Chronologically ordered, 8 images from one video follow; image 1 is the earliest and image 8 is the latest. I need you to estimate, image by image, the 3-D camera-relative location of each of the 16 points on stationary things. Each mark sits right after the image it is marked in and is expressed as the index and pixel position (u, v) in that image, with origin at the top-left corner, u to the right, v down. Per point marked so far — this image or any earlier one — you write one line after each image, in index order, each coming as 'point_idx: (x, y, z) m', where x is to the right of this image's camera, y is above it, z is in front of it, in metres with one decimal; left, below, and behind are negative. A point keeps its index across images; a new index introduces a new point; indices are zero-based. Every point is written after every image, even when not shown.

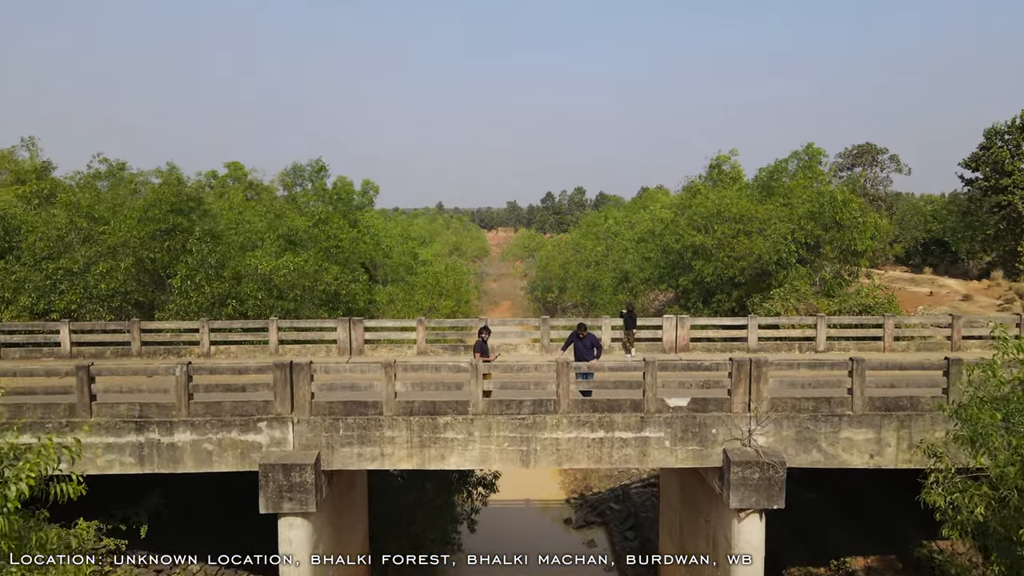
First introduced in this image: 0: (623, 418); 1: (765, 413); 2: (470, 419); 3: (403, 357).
0: (+1.5, -1.8, +10.4) m
1: (+3.5, -1.7, +10.3) m
2: (-0.6, -1.8, +10.4) m
3: (-2.1, -1.4, +14.5) m
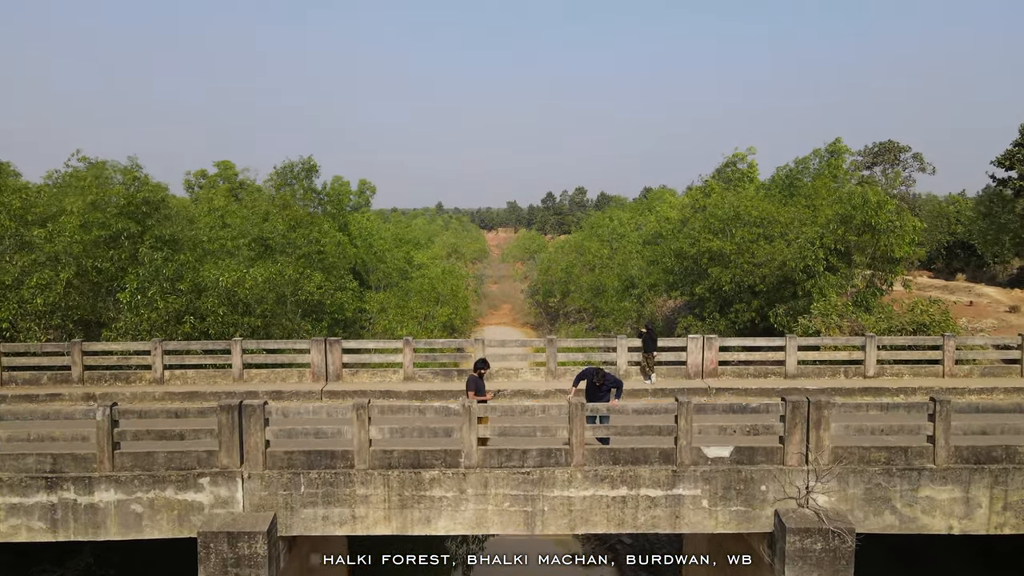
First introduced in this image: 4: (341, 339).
0: (+1.6, -2.1, +8.4) m
1: (+3.5, -2.0, +8.4) m
2: (-0.6, -2.1, +8.4) m
3: (-2.1, -1.6, +12.5) m
4: (-2.9, -0.9, +12.6) m
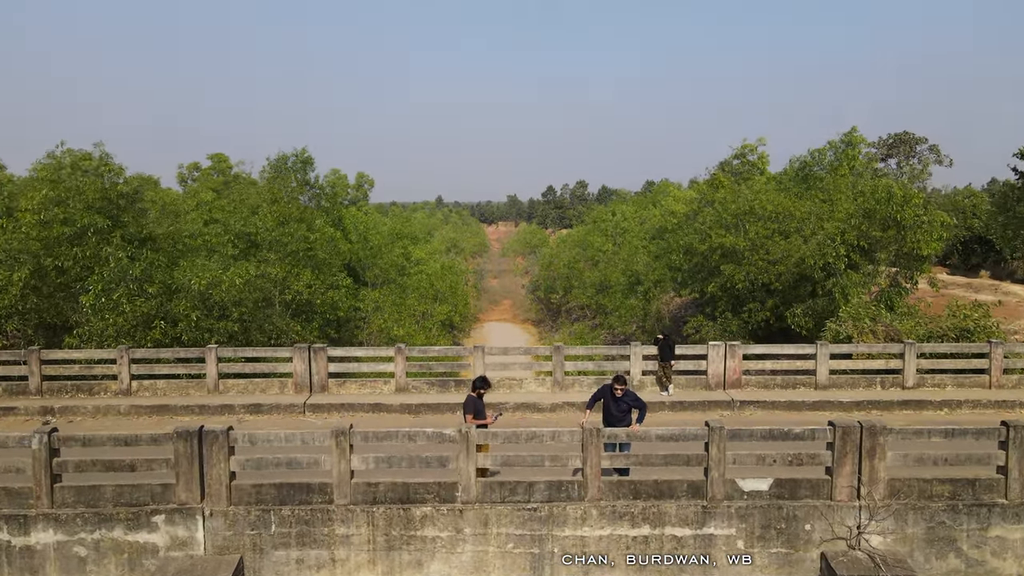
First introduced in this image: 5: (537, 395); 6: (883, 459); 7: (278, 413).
0: (+1.6, -2.1, +7.2) m
1: (+3.6, -2.1, +7.2) m
2: (-0.5, -2.2, +7.2) m
3: (-2.1, -1.7, +11.4) m
4: (-2.9, -0.9, +11.5) m
5: (+0.4, -1.6, +11.4) m
6: (+3.6, -1.6, +7.2) m
7: (-3.5, -1.9, +11.1) m
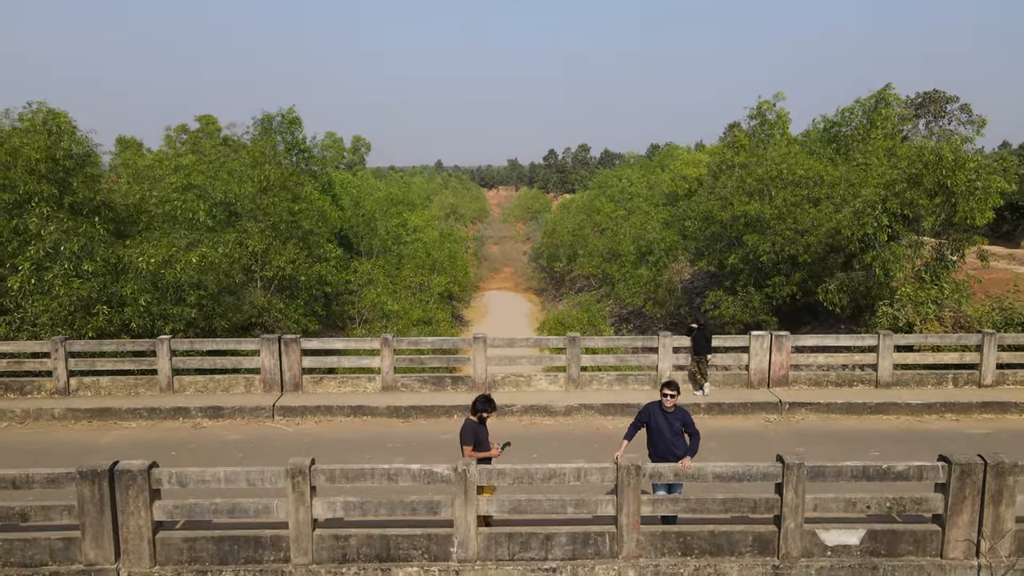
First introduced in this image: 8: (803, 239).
0: (+1.7, -2.1, +5.5) m
1: (+3.7, -2.0, +5.5) m
2: (-0.4, -2.1, +5.5) m
3: (-2.0, -1.4, +9.7) m
4: (-2.8, -0.6, +9.7) m
5: (+0.5, -1.4, +9.7) m
6: (+3.7, -1.6, +5.5) m
7: (-3.4, -1.6, +9.3) m
8: (+7.4, +1.3, +18.9) m
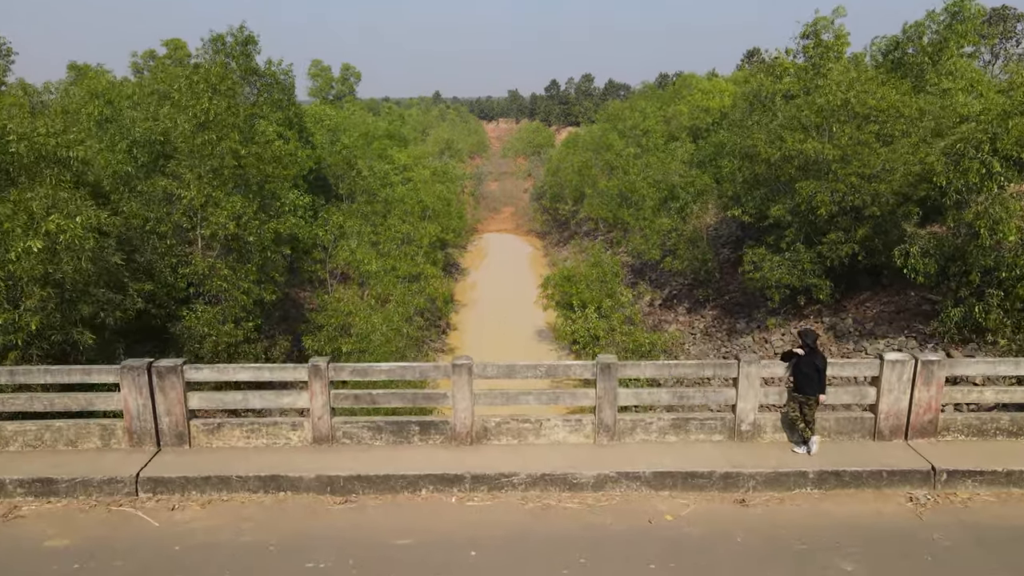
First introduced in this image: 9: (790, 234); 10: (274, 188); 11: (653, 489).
0: (+1.7, -2.4, +2.2) m
1: (+3.7, -2.4, +2.2) m
2: (-0.4, -2.5, +2.2) m
3: (-2.0, -1.4, +6.2) m
4: (-2.8, -0.6, +6.2) m
5: (+0.5, -1.4, +6.3) m
6: (+3.7, -2.0, +2.1) m
7: (-3.4, -1.7, +5.9) m
8: (+7.4, +2.1, +15.2) m
9: (+6.5, +1.2, +17.2) m
10: (-5.4, +2.3, +17.0) m
11: (+1.1, -1.6, +6.1) m
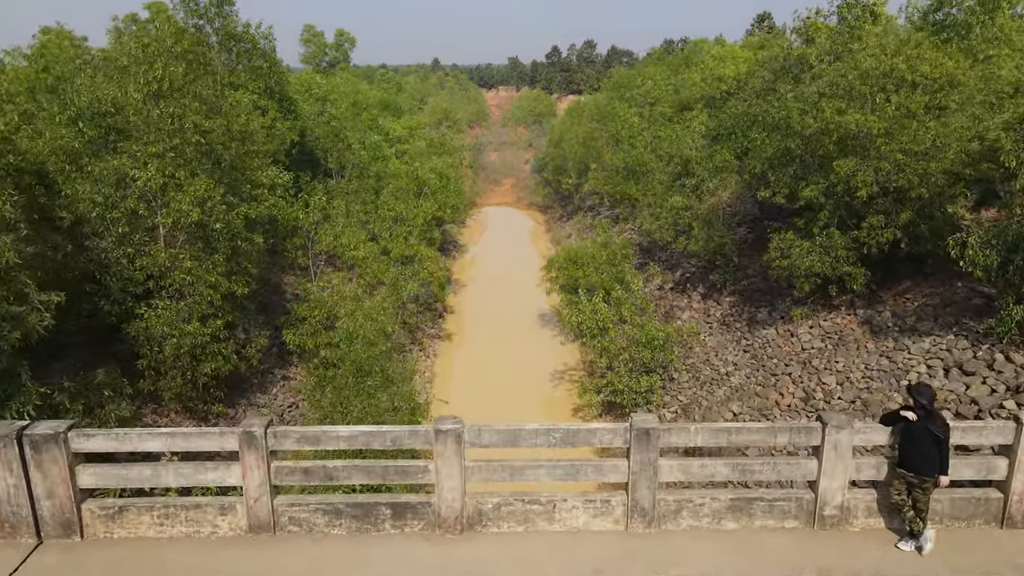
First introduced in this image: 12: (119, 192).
0: (+1.7, -2.8, +0.6) m
1: (+3.7, -2.8, +0.6) m
2: (-0.4, -2.9, +0.6) m
3: (-2.0, -1.6, +4.6) m
4: (-2.7, -0.9, +4.5) m
5: (+0.5, -1.6, +4.6) m
6: (+3.7, -2.4, +0.5) m
7: (-3.4, -1.9, +4.3) m
8: (+7.4, +2.2, +13.4) m
9: (+6.5, +1.5, +15.4) m
10: (-5.4, +2.5, +15.2) m
11: (+1.2, -1.9, +4.4) m
12: (-6.5, +1.6, +12.2) m
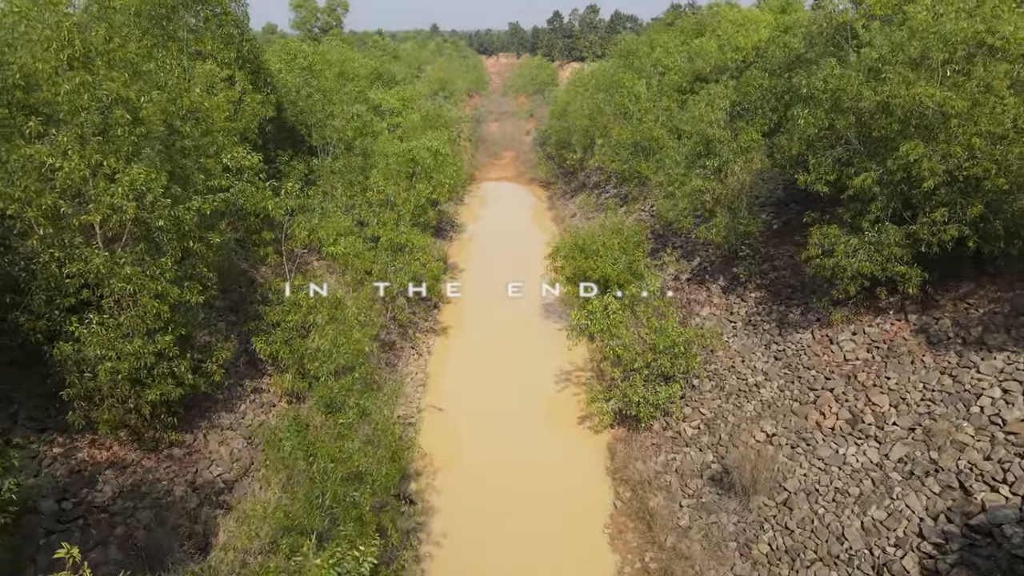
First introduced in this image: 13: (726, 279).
0: (+1.7, -3.5, -1.4) m
1: (+3.7, -3.5, -1.4) m
2: (-0.4, -3.5, -1.4) m
3: (-1.9, -2.2, +2.6) m
4: (-2.7, -1.4, +2.5) m
5: (+0.5, -2.1, +2.6) m
6: (+3.7, -3.1, -1.5) m
7: (-3.3, -2.4, +2.3) m
8: (+7.5, +2.0, +11.3) m
9: (+6.5, +1.4, +13.3) m
10: (-5.3, +2.4, +13.0) m
11: (+1.2, -2.4, +2.4) m
12: (-6.4, +1.4, +10.1) m
13: (+5.7, +0.2, +19.9) m
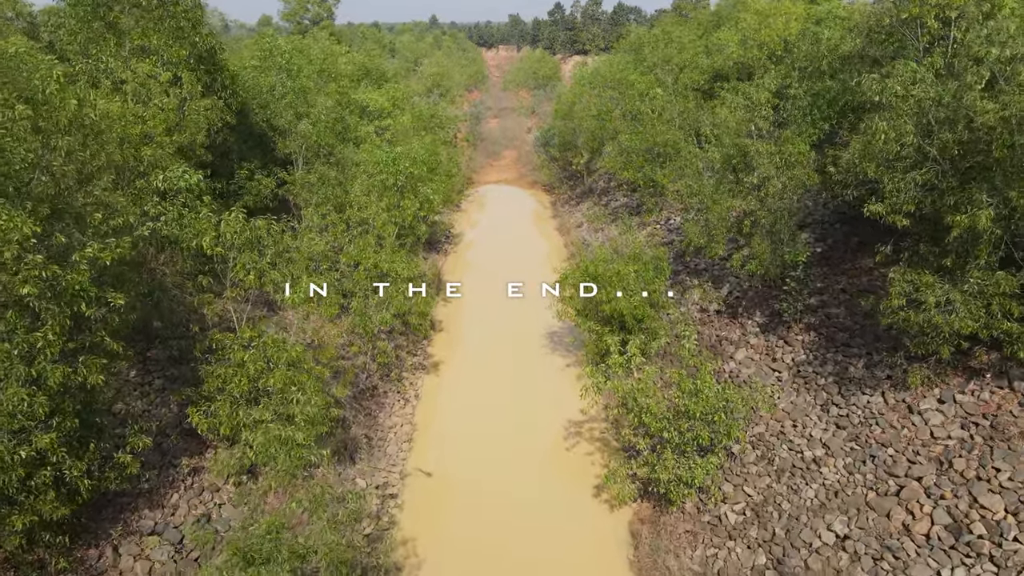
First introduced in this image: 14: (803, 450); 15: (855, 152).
0: (+1.8, -4.6, -4.3) m
1: (+3.7, -4.5, -4.3) m
2: (-0.4, -4.6, -4.3) m
3: (-1.9, -3.2, -0.4) m
4: (-2.7, -2.4, -0.4) m
5: (+0.5, -3.1, -0.3) m
6: (+3.7, -4.1, -4.5) m
7: (-3.3, -3.4, -0.6) m
8: (+7.5, +1.1, +8.3) m
9: (+6.6, +0.5, +10.3) m
10: (-5.3, +1.5, +10.0) m
11: (+1.2, -3.4, -0.5) m
12: (-6.4, +0.4, +7.1) m
13: (+5.7, -0.6, +16.9) m
14: (+5.0, -2.8, +12.8) m
15: (+6.0, +2.5, +13.0) m
